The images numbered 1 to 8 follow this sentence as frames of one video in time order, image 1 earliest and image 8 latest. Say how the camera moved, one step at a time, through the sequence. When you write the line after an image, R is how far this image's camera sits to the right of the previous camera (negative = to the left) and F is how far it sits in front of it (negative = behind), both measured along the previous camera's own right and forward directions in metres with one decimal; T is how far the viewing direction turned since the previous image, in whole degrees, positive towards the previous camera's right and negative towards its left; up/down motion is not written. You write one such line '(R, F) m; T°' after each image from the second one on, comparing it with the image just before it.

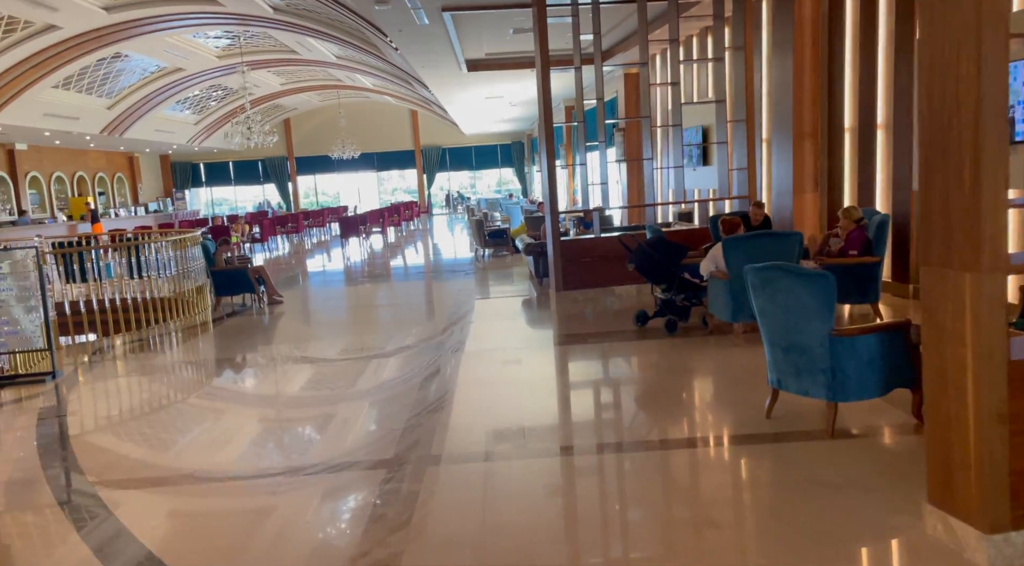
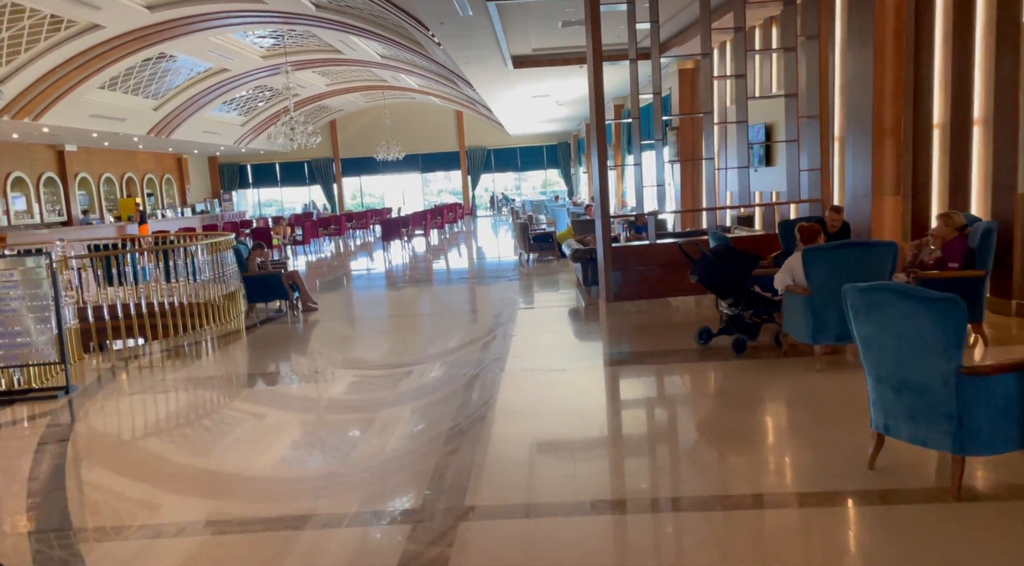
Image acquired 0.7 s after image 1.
(0.0, +0.5) m; -3°
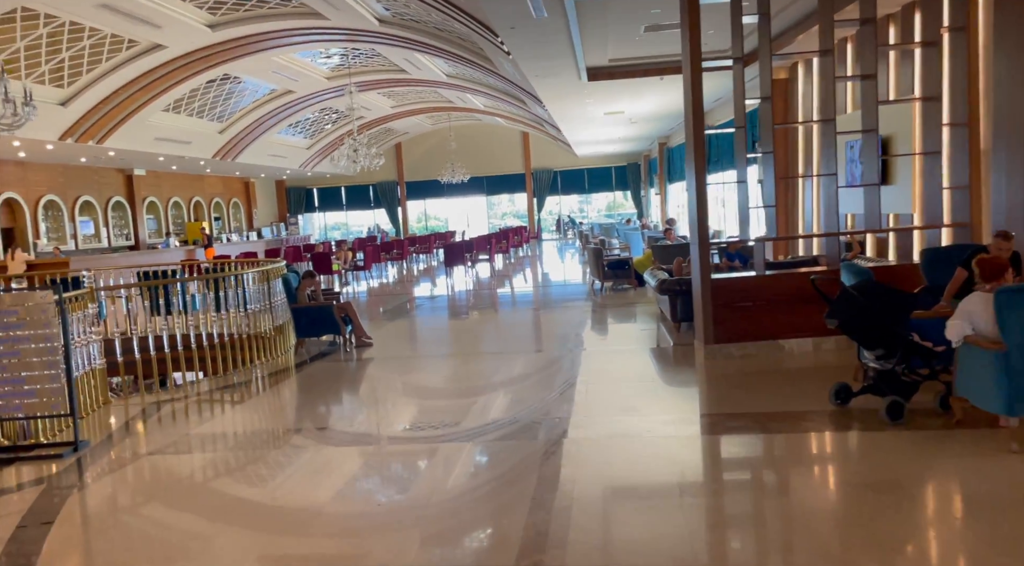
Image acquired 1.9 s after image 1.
(-0.1, +0.9) m; -5°
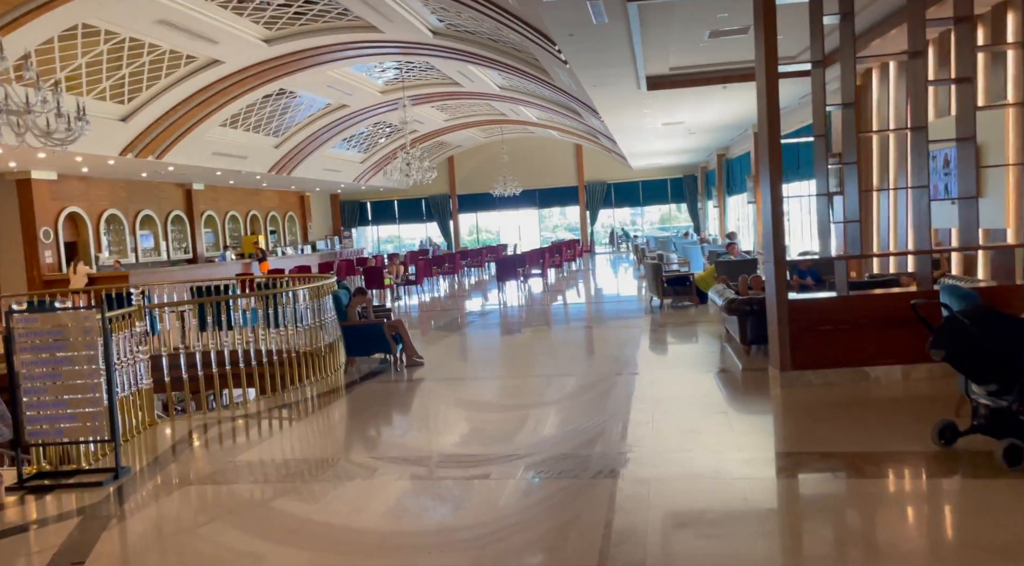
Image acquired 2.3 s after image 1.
(-0.1, +0.3) m; -4°
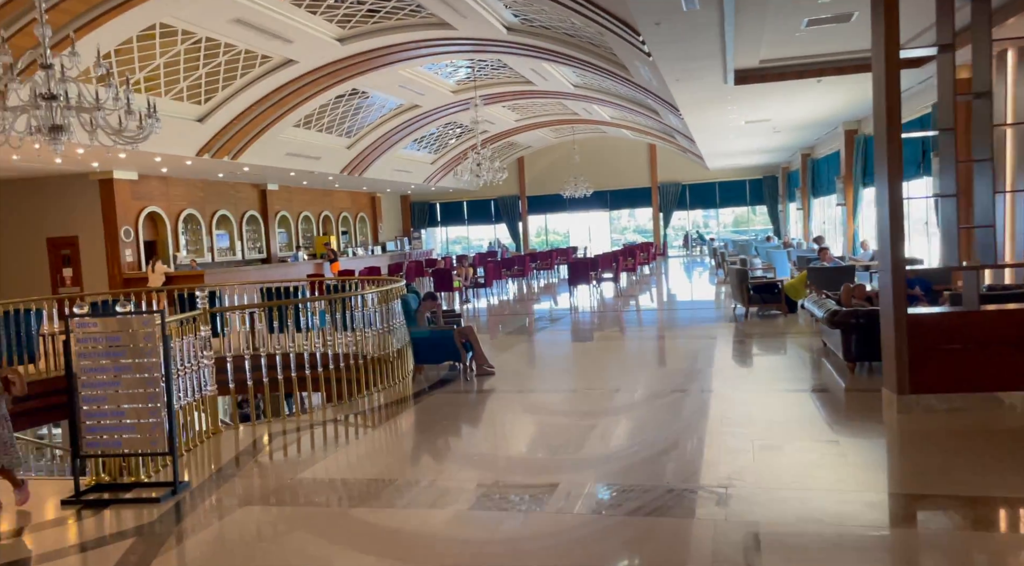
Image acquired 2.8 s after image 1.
(-0.1, +0.4) m; -5°
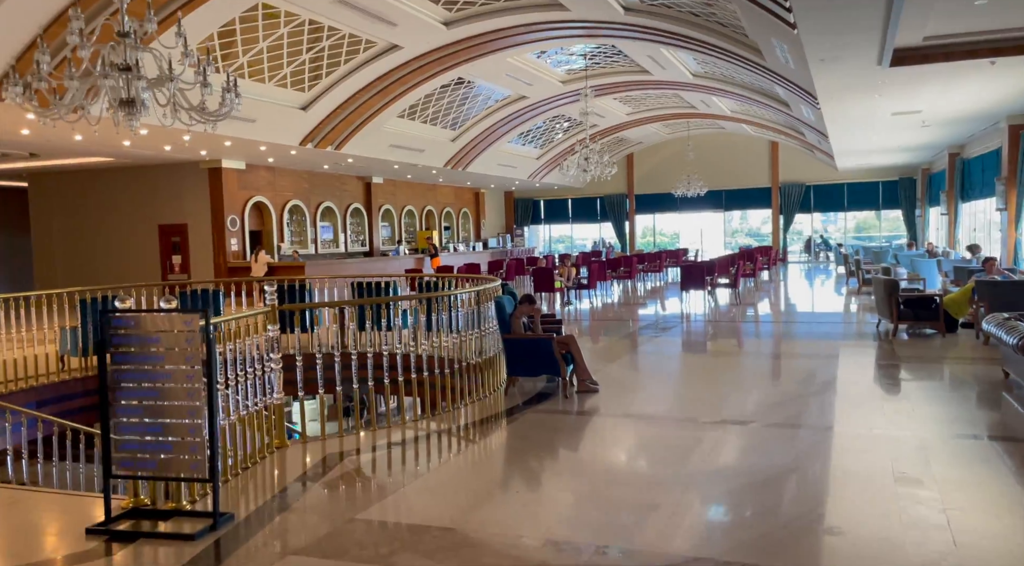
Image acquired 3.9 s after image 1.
(-0.1, +0.8) m; -7°
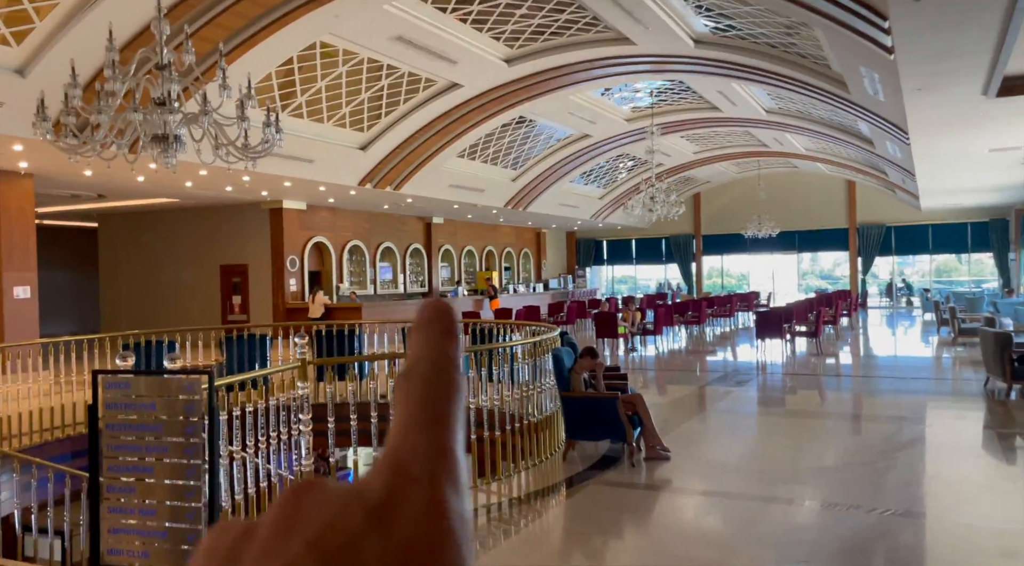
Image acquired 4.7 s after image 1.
(0.0, +0.6) m; -5°
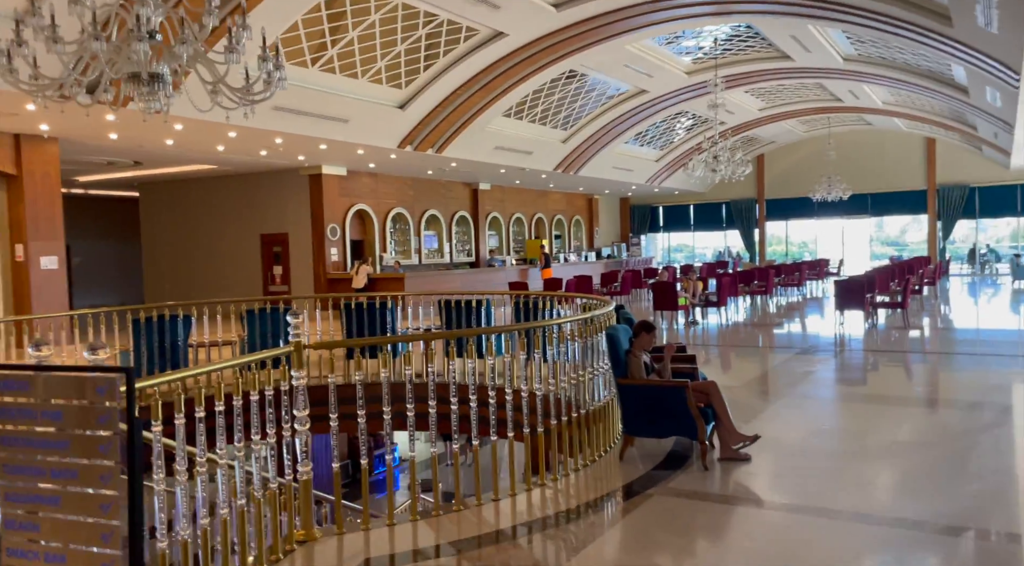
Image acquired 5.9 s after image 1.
(0.0, +0.9) m; -4°
